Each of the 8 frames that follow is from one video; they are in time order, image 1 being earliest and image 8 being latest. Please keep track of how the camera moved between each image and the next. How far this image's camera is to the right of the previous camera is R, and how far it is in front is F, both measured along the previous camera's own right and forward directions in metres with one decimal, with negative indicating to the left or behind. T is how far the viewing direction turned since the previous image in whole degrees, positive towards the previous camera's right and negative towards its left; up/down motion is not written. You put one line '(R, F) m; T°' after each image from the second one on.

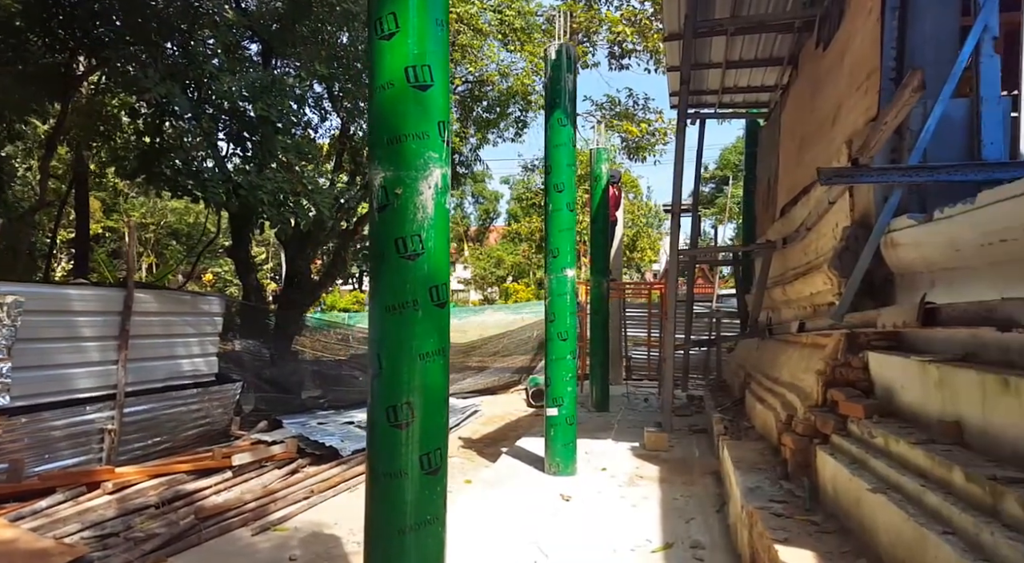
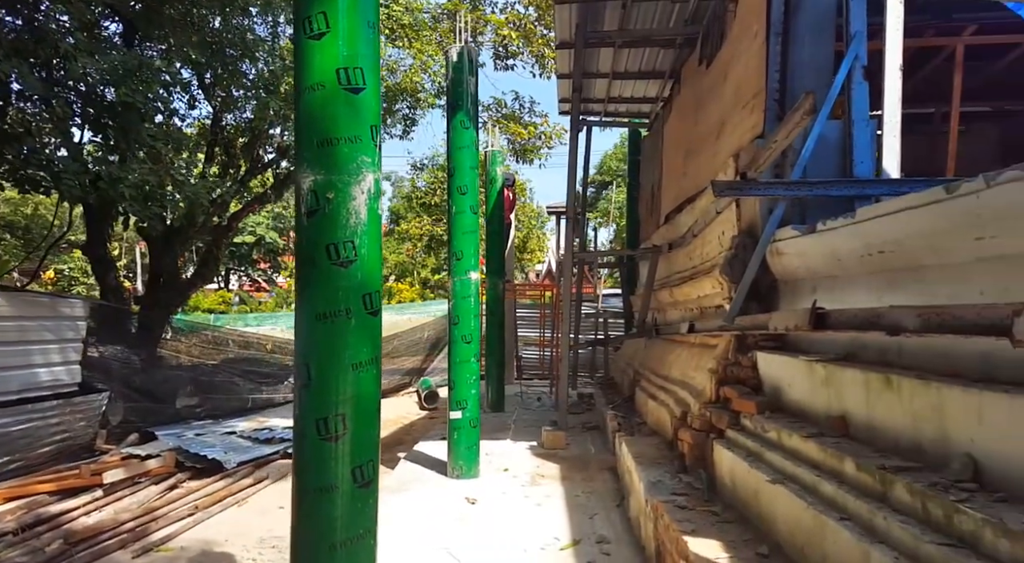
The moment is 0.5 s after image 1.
(-0.2, 0.0) m; +9°
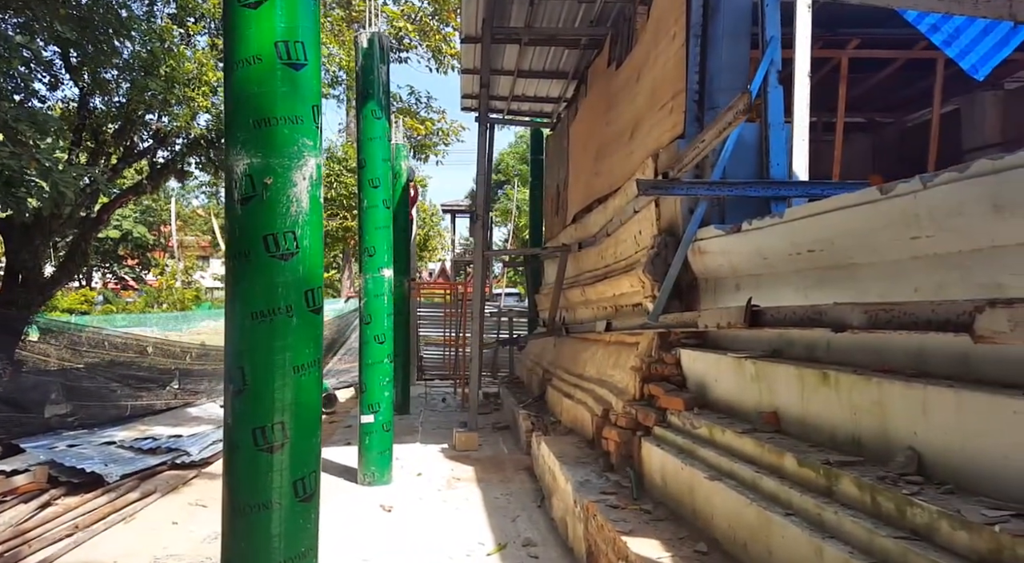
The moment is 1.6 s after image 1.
(-0.2, +0.1) m; +8°
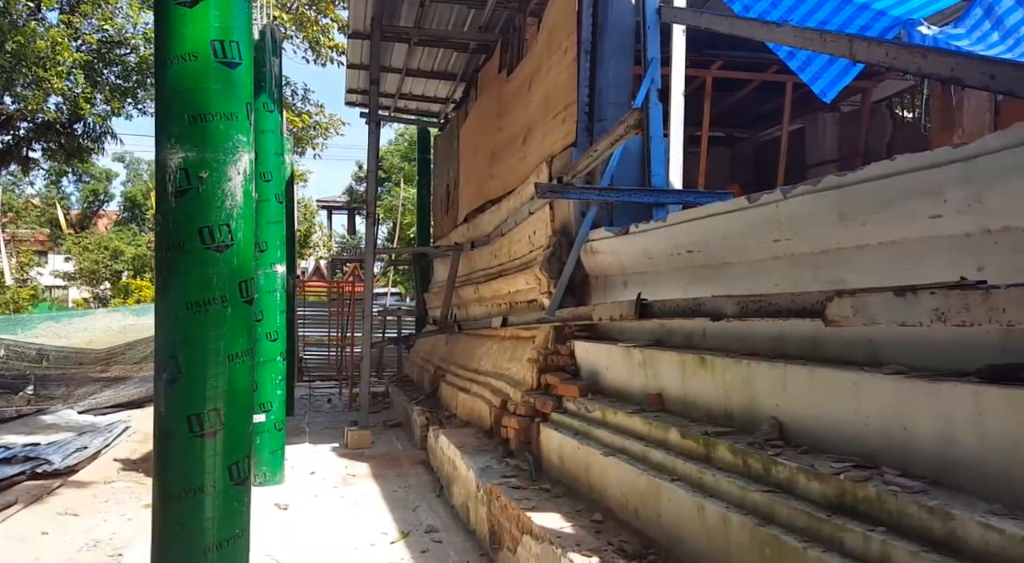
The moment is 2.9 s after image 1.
(-0.1, -0.2) m; +9°
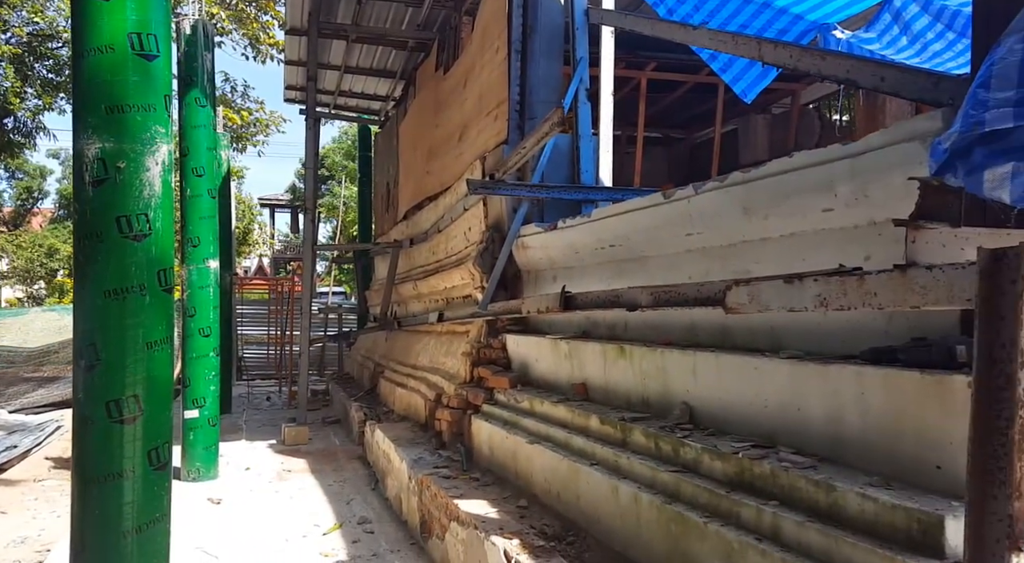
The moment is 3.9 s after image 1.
(+0.1, -0.1) m; +4°
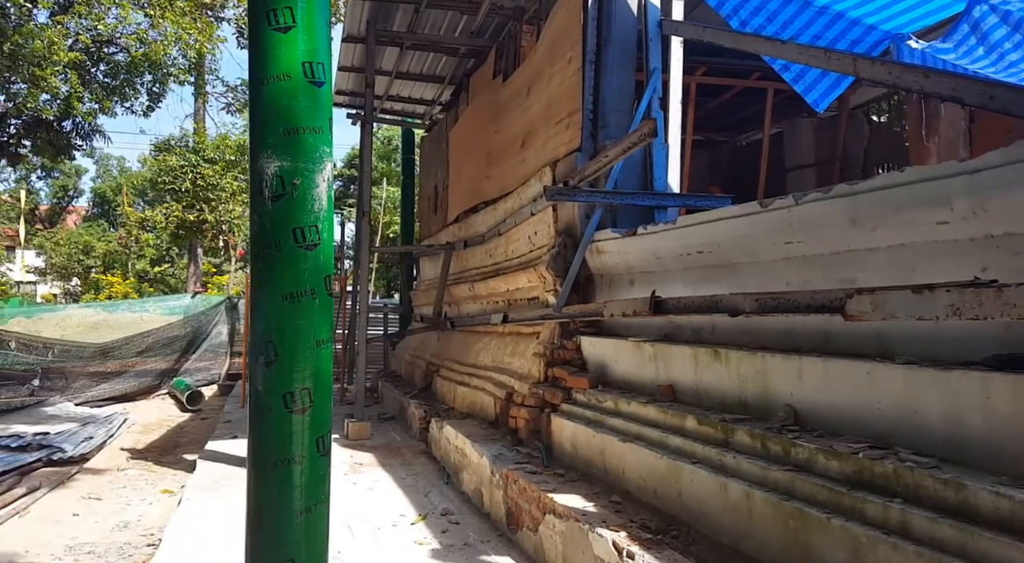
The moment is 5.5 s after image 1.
(-0.3, -0.1) m; -1°
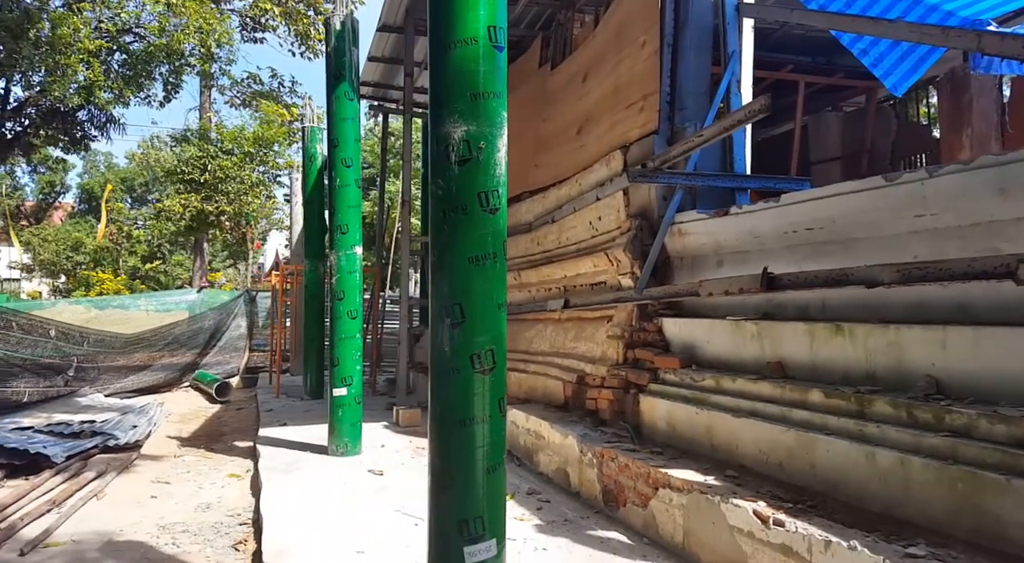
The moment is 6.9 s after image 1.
(-0.6, 0.0) m; +1°
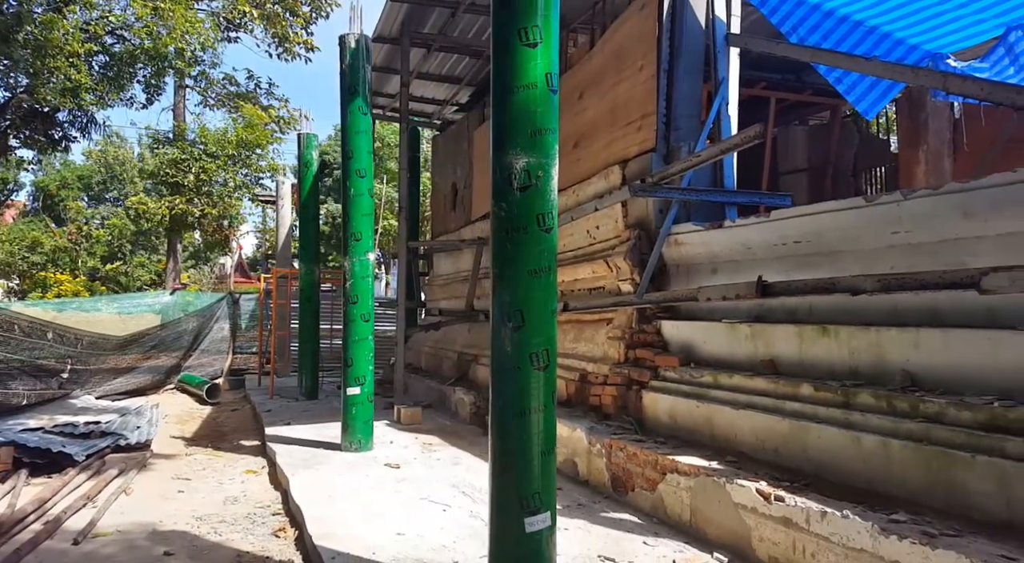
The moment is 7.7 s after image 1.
(-0.3, -0.4) m; +3°
